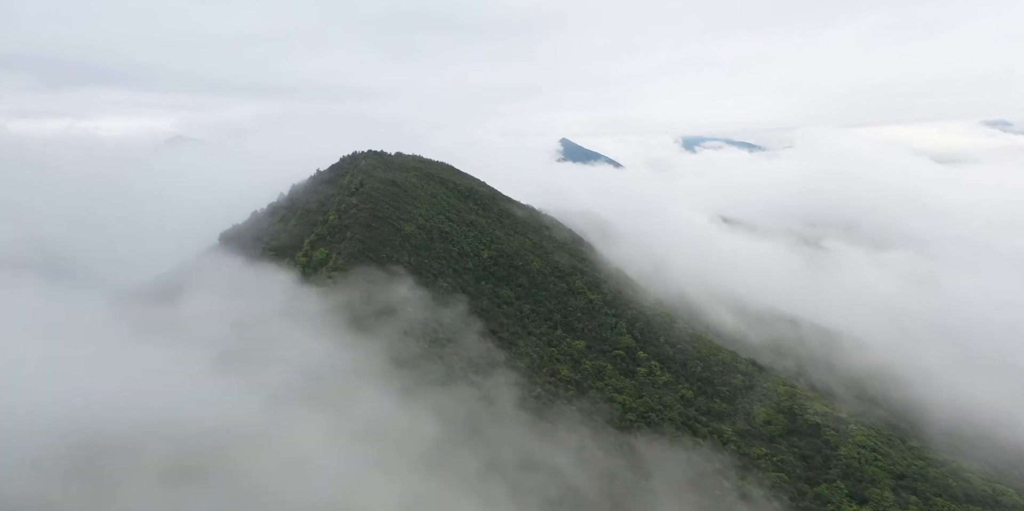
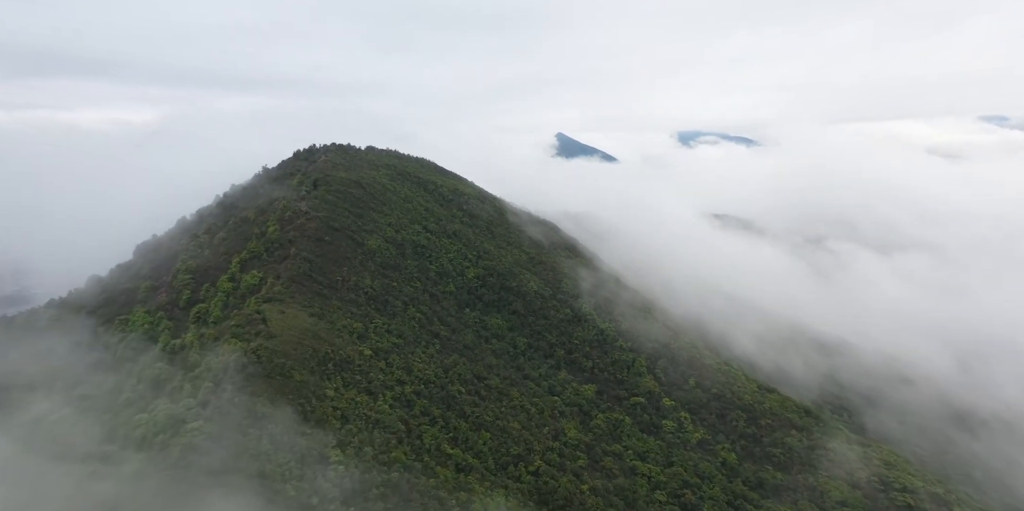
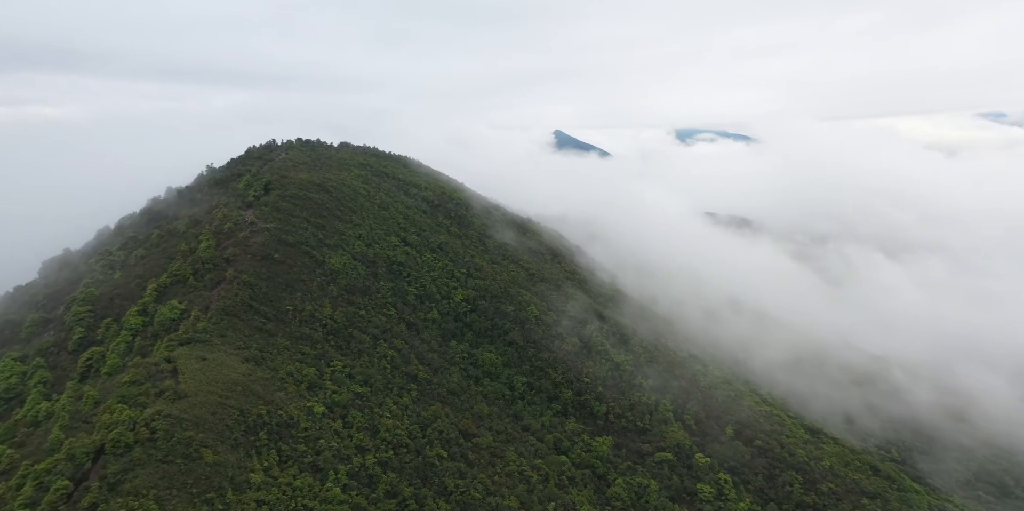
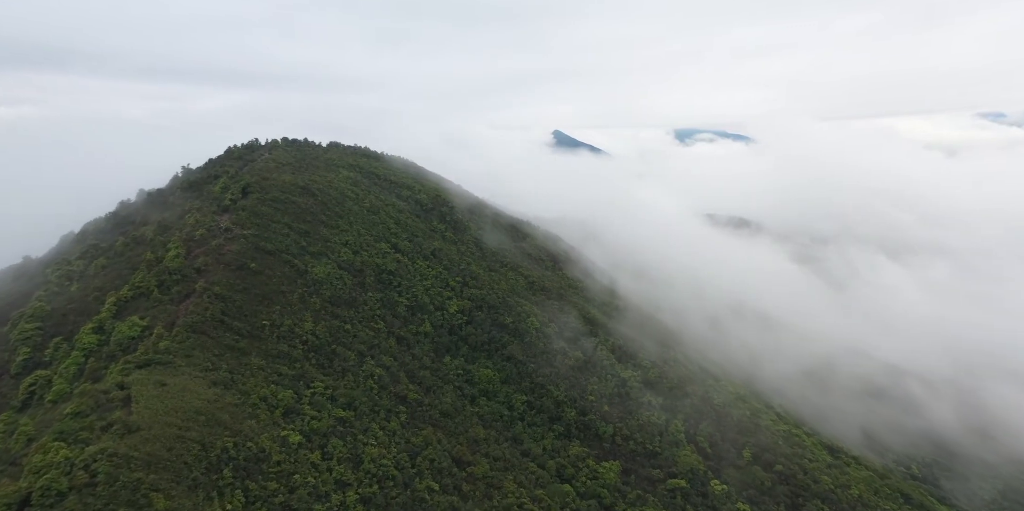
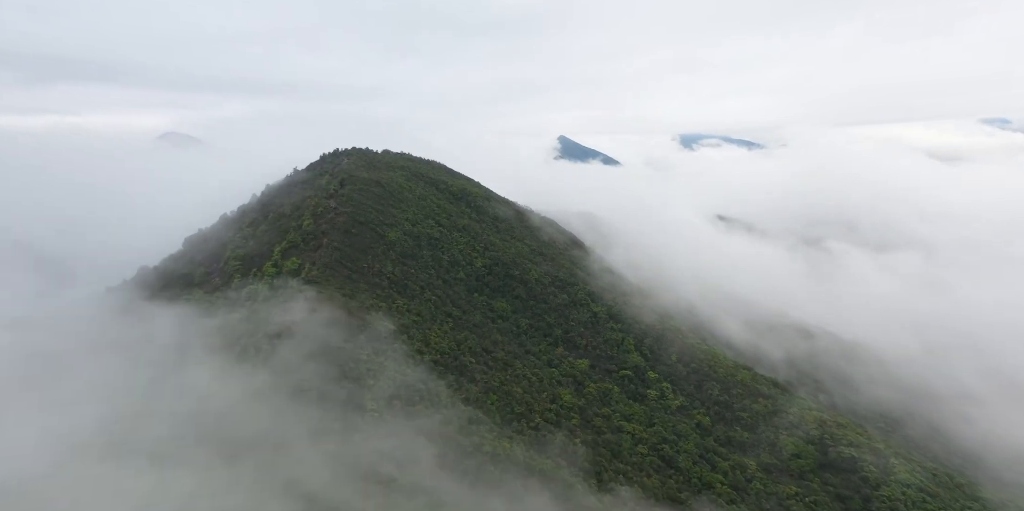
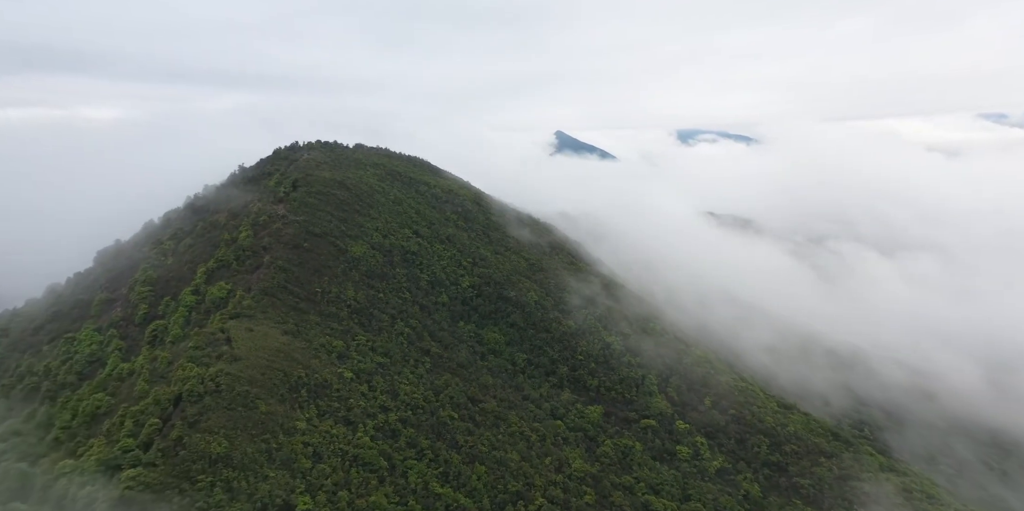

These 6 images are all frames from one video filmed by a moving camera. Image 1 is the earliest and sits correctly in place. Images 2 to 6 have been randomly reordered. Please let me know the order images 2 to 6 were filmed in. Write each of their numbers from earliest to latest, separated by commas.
5, 2, 6, 3, 4
